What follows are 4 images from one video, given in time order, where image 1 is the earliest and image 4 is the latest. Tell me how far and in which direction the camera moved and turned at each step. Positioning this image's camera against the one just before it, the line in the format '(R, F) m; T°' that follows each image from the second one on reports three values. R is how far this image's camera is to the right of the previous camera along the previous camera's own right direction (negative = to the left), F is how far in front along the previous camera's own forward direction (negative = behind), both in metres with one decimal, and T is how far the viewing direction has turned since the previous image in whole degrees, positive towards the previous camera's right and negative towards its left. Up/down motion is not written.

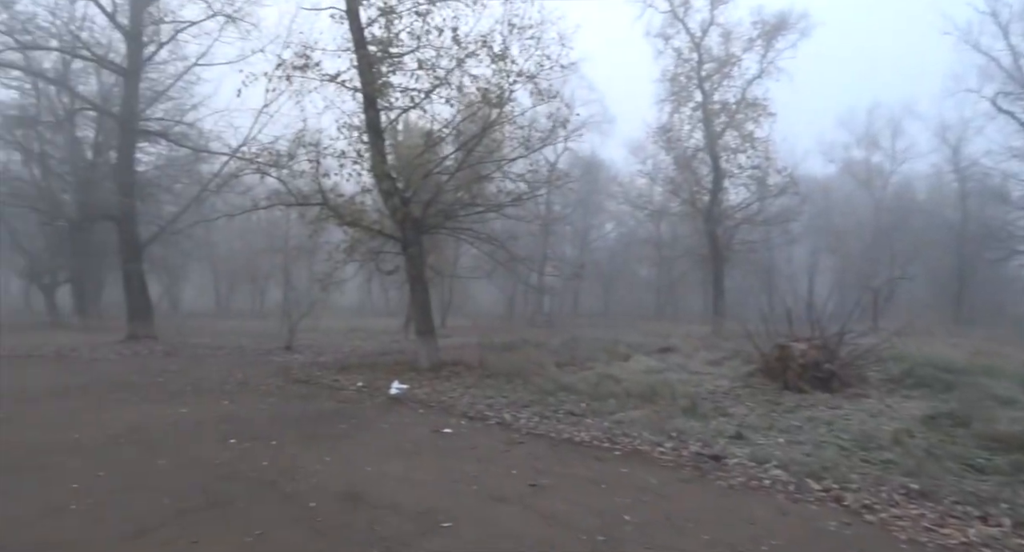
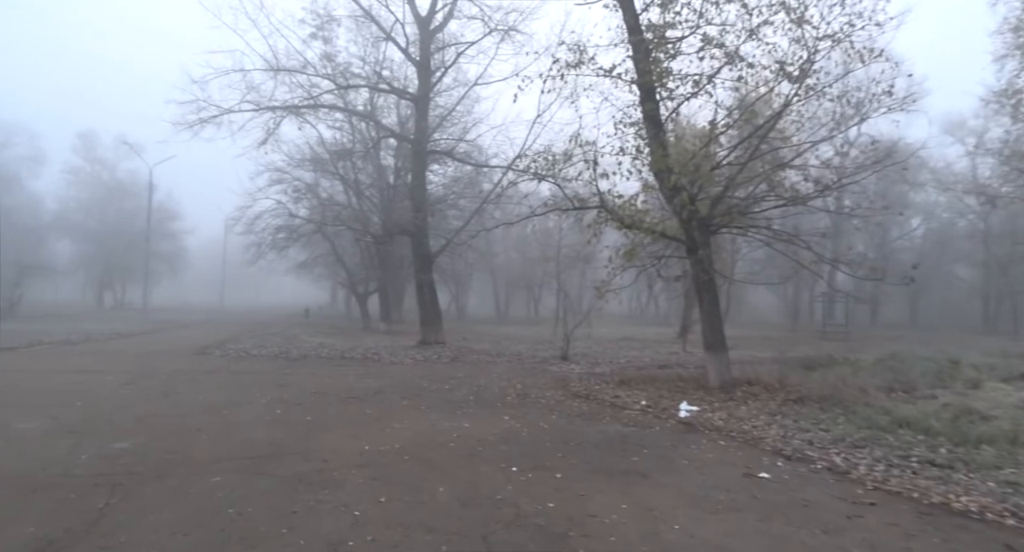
(-0.6, +1.2) m; -24°
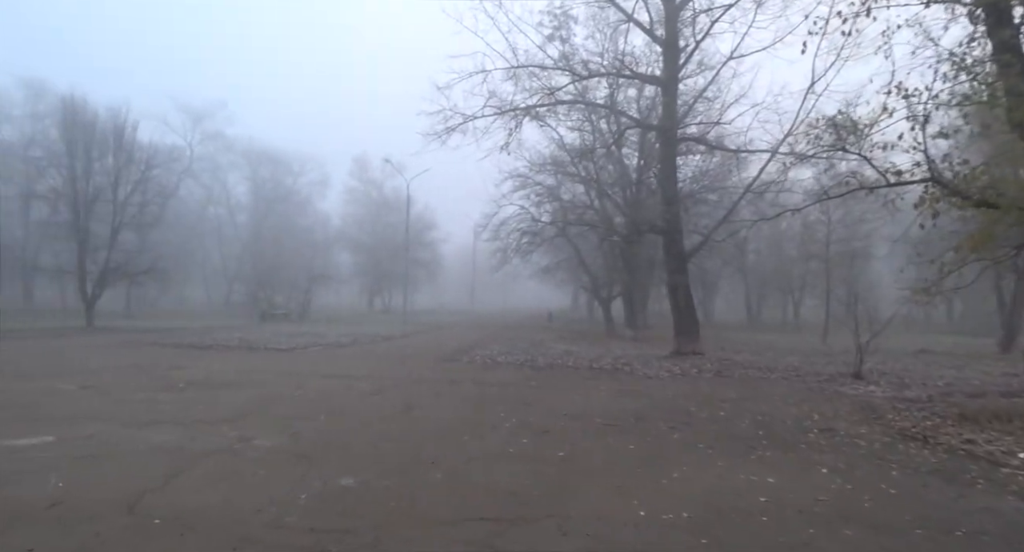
(-0.7, +1.8) m; -21°
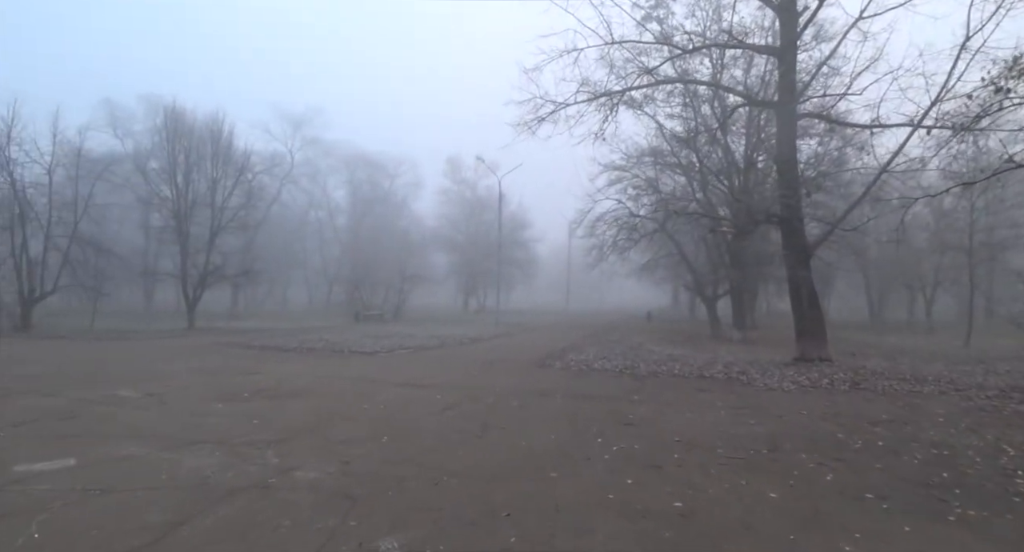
(0.0, +1.4) m; -9°
